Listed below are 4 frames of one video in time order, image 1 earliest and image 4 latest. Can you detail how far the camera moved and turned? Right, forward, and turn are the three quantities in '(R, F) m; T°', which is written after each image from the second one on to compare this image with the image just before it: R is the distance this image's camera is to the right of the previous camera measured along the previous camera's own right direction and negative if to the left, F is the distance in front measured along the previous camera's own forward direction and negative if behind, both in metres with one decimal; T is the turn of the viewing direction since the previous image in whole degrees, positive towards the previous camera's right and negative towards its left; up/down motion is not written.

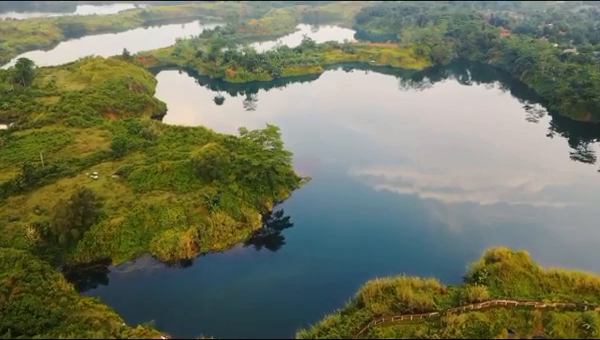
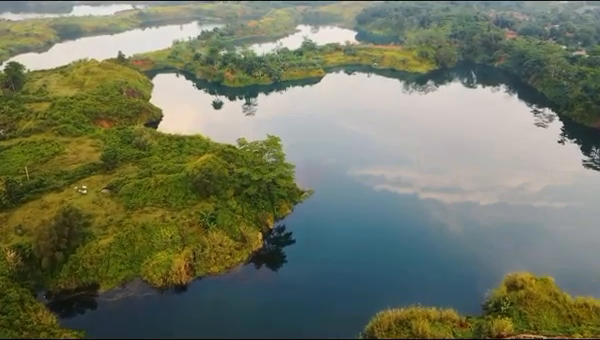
(-0.4, +3.3) m; 0°
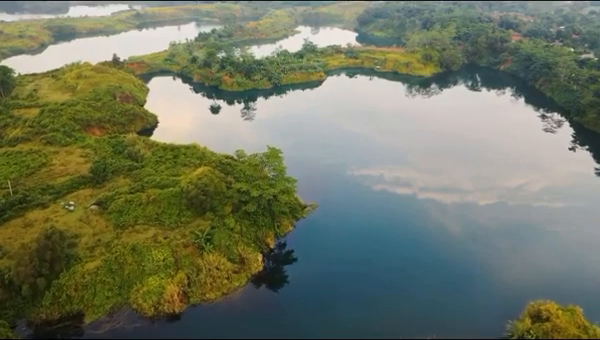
(-0.3, +3.1) m; 0°
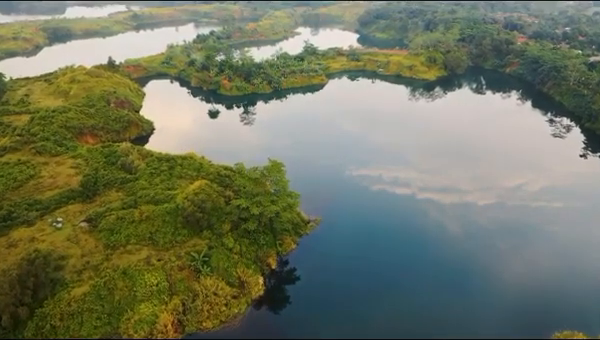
(-0.4, +2.8) m; 0°
